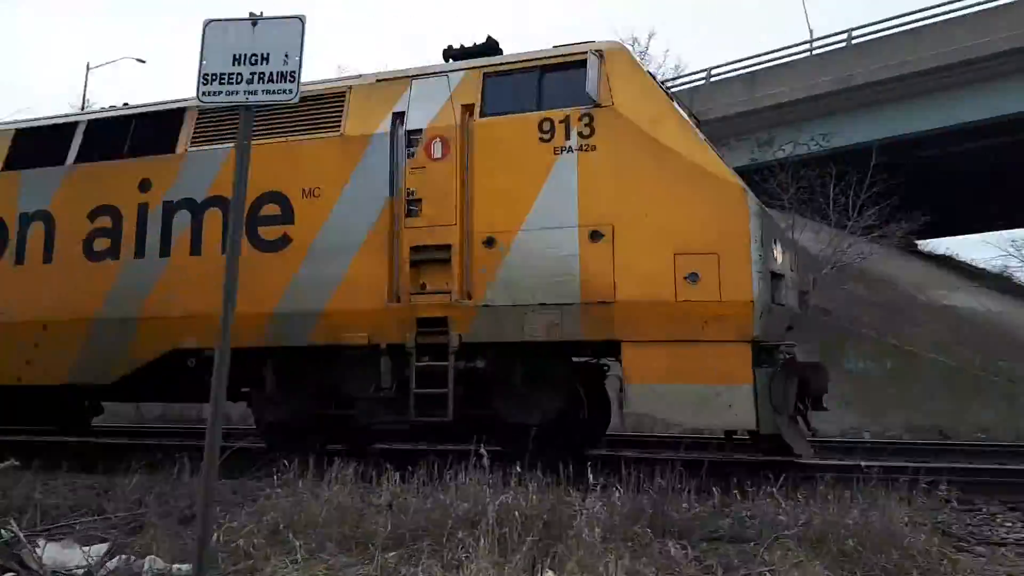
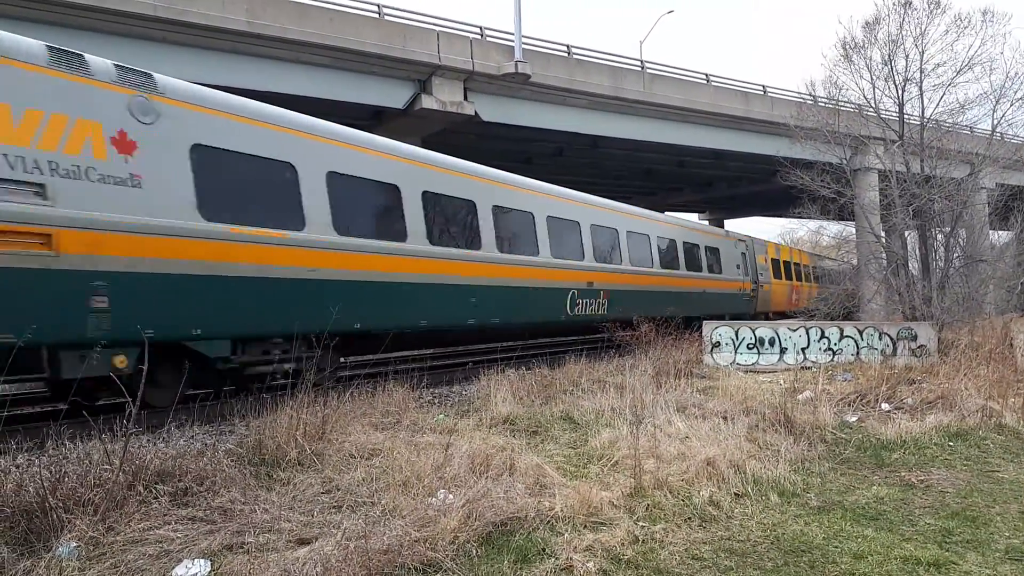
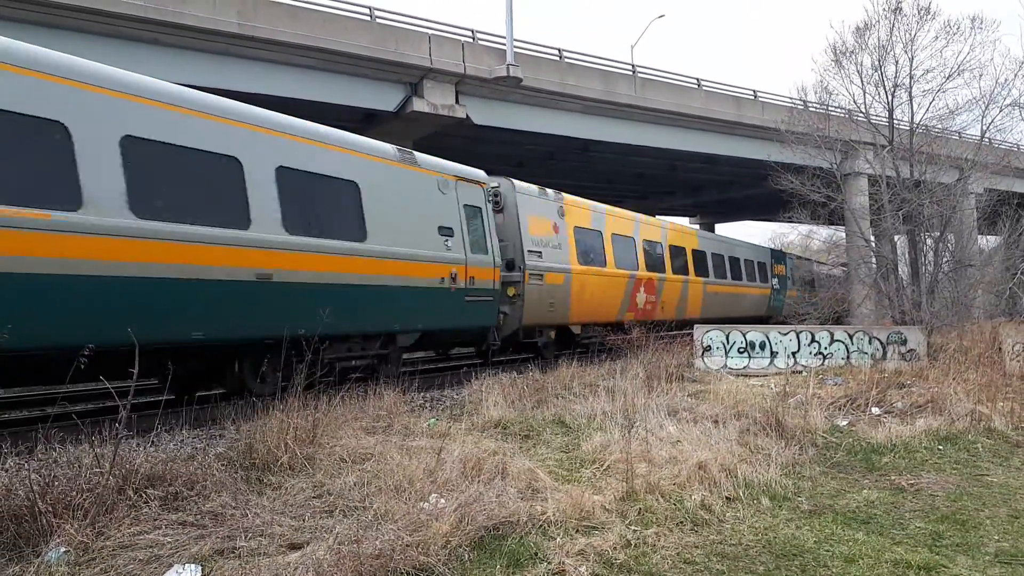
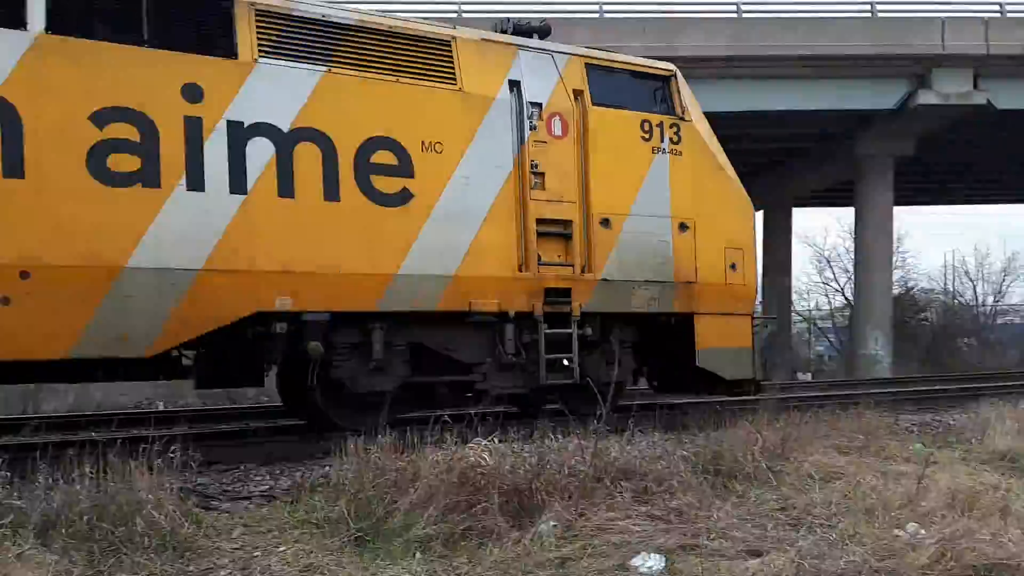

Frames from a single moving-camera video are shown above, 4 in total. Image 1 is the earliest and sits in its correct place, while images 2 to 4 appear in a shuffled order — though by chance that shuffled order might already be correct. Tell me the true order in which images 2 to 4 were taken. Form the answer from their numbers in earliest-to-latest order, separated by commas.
4, 3, 2
